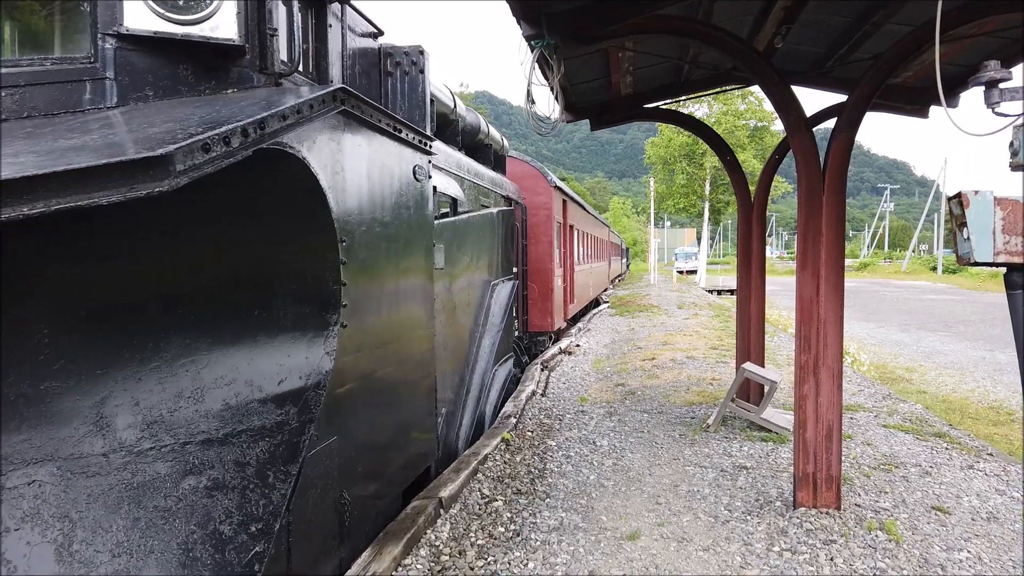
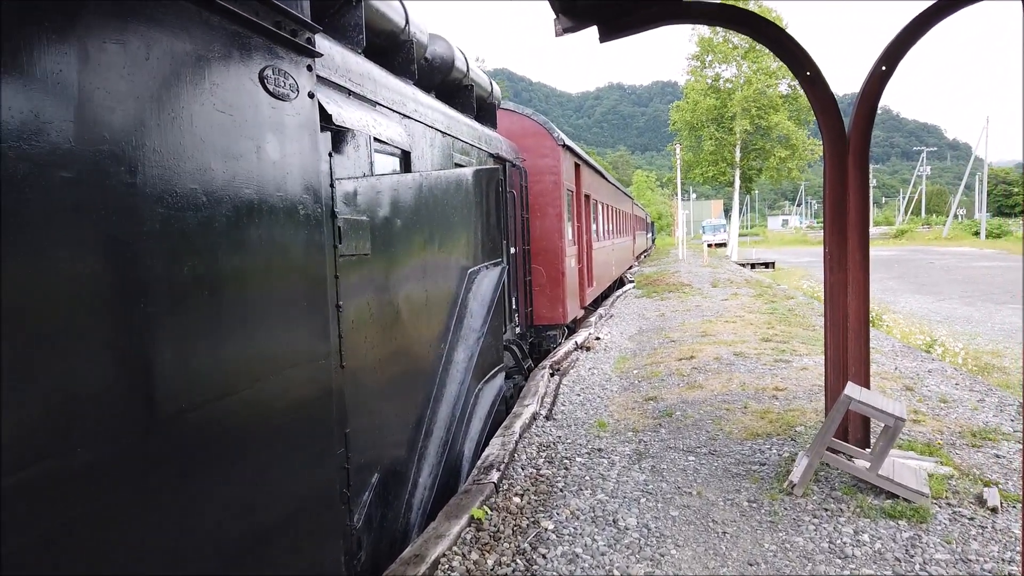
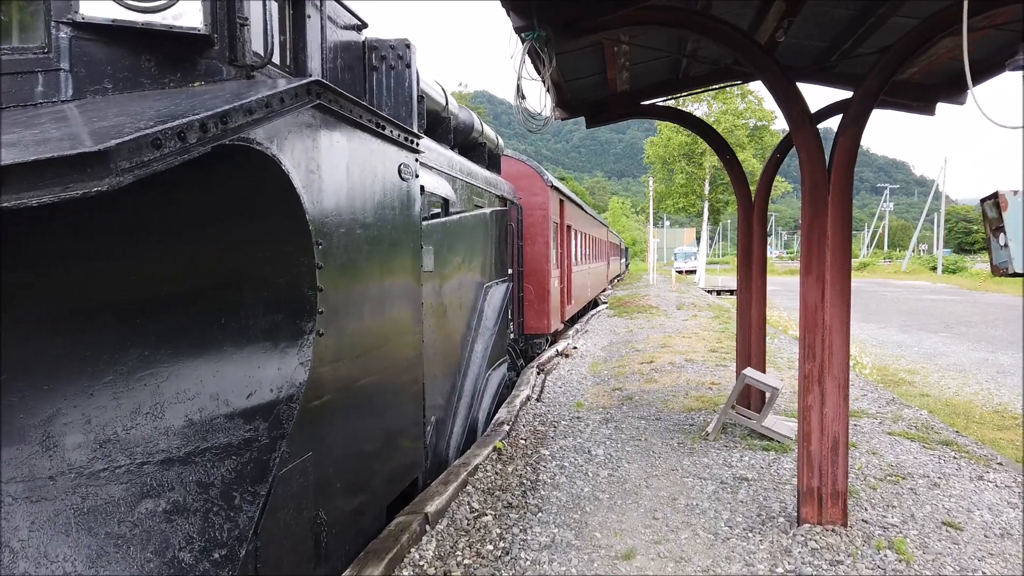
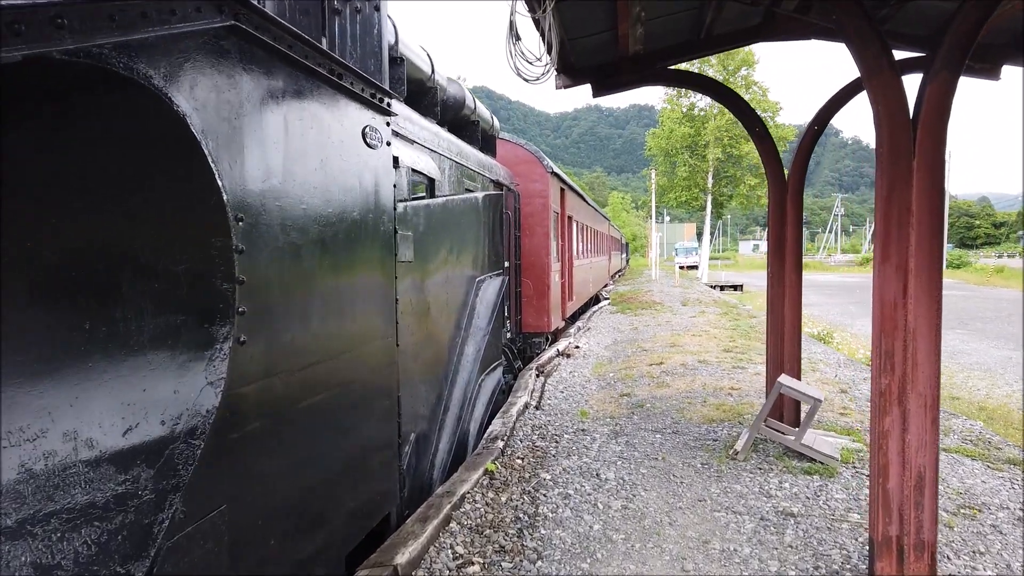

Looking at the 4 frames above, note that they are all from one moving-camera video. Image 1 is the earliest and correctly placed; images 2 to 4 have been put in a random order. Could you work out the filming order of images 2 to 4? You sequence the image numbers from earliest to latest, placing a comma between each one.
3, 4, 2
